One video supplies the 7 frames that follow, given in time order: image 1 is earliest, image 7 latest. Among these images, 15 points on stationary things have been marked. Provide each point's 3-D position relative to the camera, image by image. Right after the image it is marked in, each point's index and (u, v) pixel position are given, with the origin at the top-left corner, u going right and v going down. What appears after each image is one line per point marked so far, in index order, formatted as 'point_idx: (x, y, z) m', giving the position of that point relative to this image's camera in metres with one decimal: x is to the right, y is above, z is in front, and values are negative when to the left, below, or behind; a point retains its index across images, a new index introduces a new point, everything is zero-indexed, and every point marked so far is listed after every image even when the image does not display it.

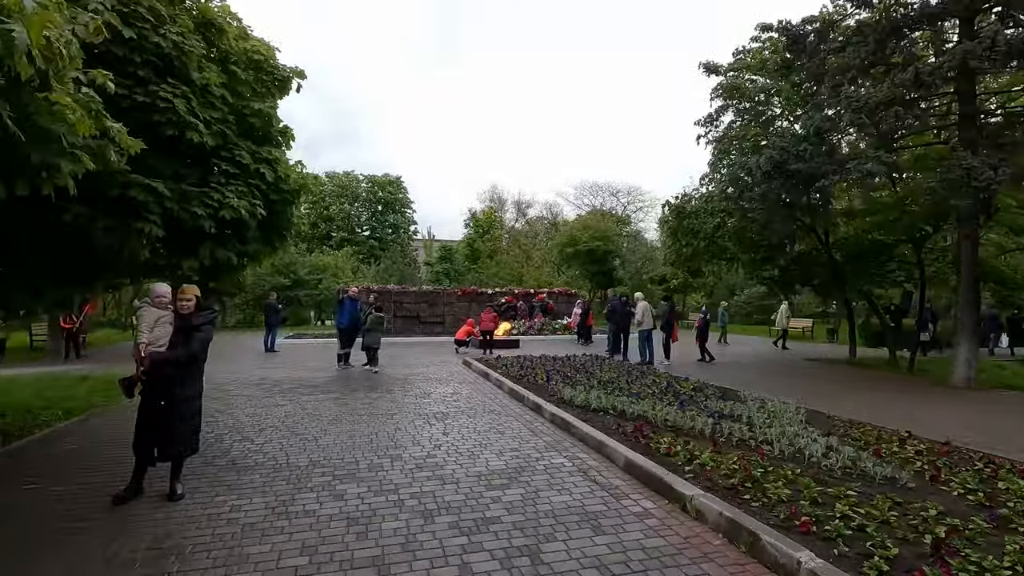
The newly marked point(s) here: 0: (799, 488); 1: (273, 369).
0: (+2.4, -1.7, +4.5) m
1: (-6.0, -2.0, +13.5) m
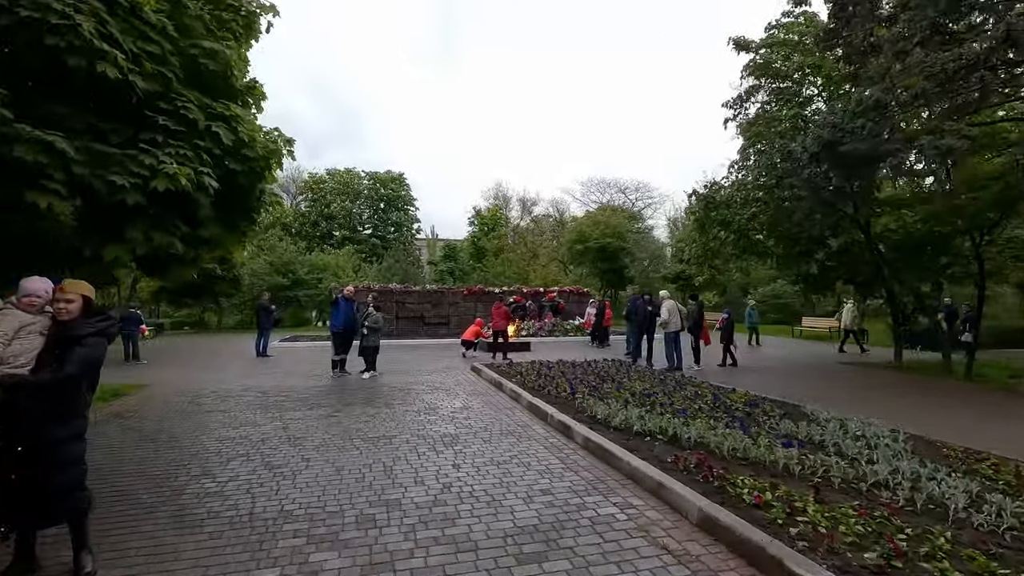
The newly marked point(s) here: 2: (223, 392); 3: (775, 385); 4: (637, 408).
0: (+2.7, -1.6, +3.1) m
1: (-5.7, -2.0, +12.2) m
2: (-5.5, -2.0, +10.1) m
3: (+6.7, -2.4, +14.0) m
4: (+1.7, -1.6, +7.1) m
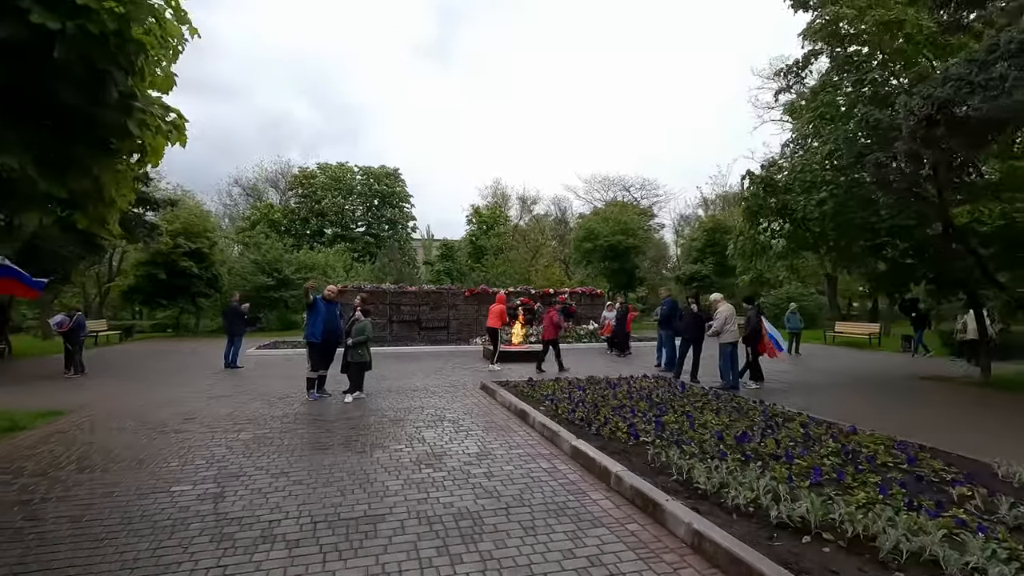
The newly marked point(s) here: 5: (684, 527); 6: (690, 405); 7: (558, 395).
0: (+3.1, -1.6, +0.7) m
1: (-5.3, -2.0, +9.7) m
2: (-5.1, -1.9, +7.6) m
3: (+7.1, -2.4, +11.6) m
4: (+2.1, -1.6, +4.7) m
5: (+1.2, -1.7, +3.9) m
6: (+2.6, -1.7, +7.8) m
7: (+0.7, -1.7, +8.5) m
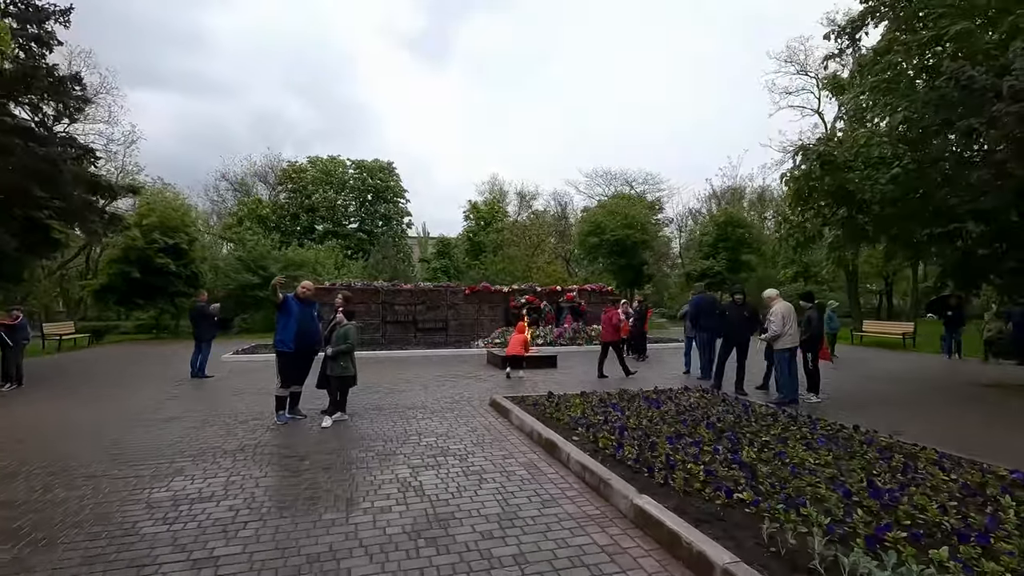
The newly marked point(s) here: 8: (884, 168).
0: (+3.5, -1.6, -1.0) m
1: (-5.1, -2.0, +7.9) m
2: (-4.8, -1.9, +5.8) m
3: (+7.3, -2.3, +9.9) m
4: (+2.4, -1.5, +3.0) m
5: (+1.5, -1.7, +2.1) m
6: (+2.9, -1.6, +6.0) m
7: (+1.0, -1.6, +6.7) m
8: (+6.9, +2.3, +9.9) m
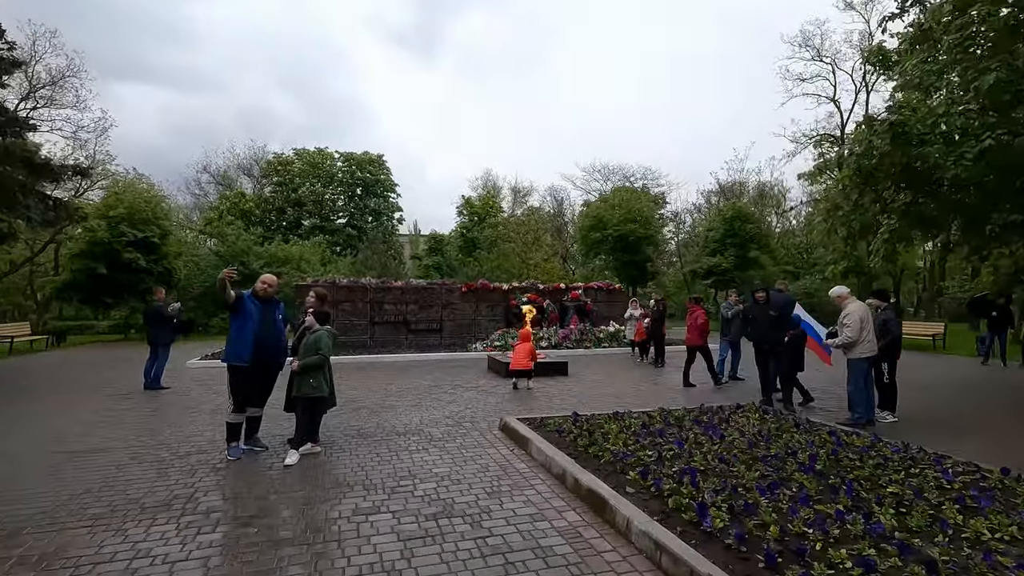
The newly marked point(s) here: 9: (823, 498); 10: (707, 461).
0: (+3.8, -1.5, -2.6) m
1: (-4.8, -1.9, +6.1) m
2: (-4.5, -1.8, +4.1) m
3: (+7.5, -2.3, +8.4) m
4: (+2.7, -1.5, +1.4) m
5: (+1.9, -1.6, +0.5) m
6: (+3.1, -1.6, +4.4) m
7: (+1.2, -1.6, +5.1) m
8: (+7.1, +2.3, +8.4) m
9: (+2.4, -1.6, +4.1) m
10: (+1.8, -1.6, +4.9) m
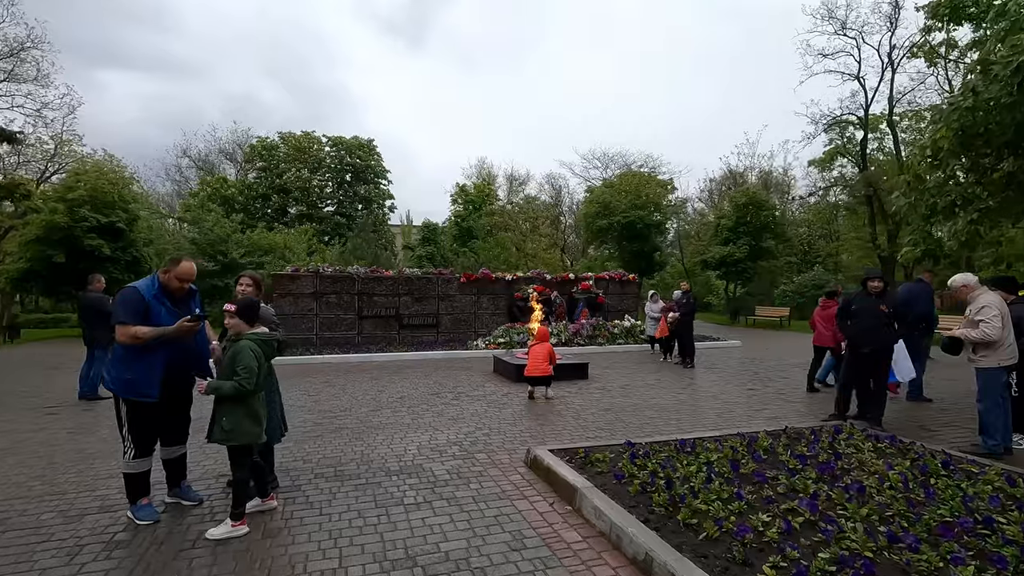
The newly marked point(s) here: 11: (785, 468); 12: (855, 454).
0: (+4.3, -1.5, -4.4) m
1: (-4.5, -1.8, +4.3) m
2: (-4.2, -1.8, +2.2) m
3: (+7.8, -2.1, +6.7) m
4: (+3.1, -1.4, -0.4) m
5: (+2.2, -1.6, -1.3) m
6: (+3.4, -1.5, +2.6) m
7: (+1.6, -1.5, +3.3) m
8: (+7.3, +2.5, +6.6) m
9: (+2.7, -1.5, +2.3) m
10: (+2.1, -1.5, +3.2) m
11: (+2.3, -1.5, +4.5) m
12: (+3.1, -1.5, +4.9) m
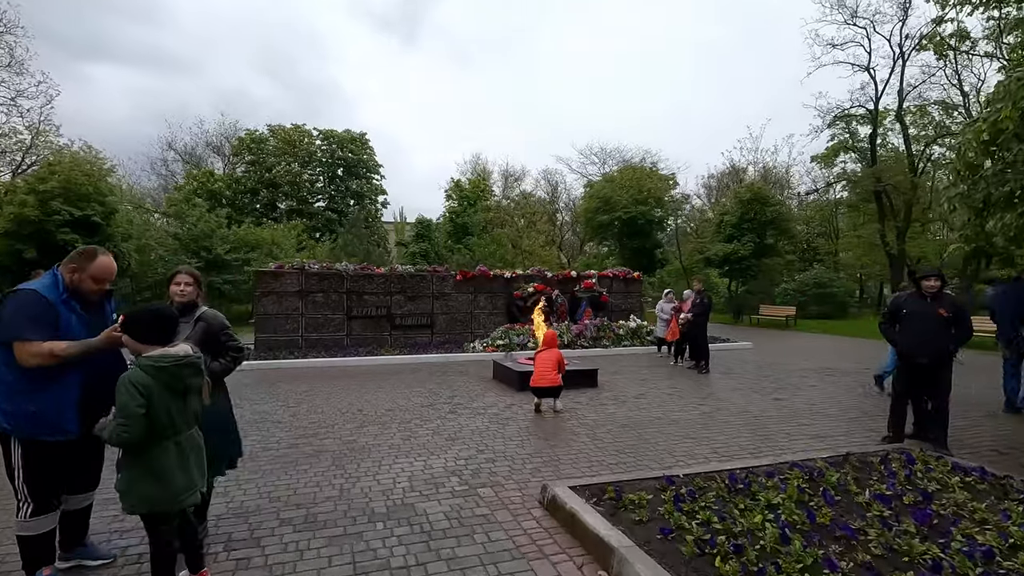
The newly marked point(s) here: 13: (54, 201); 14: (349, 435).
0: (+4.5, -1.6, -5.2) m
1: (-4.4, -1.8, +3.3) m
2: (-4.1, -1.8, +1.3) m
3: (+7.9, -2.1, +5.9) m
4: (+3.2, -1.5, -1.3) m
5: (+2.4, -1.6, -2.2) m
6: (+3.6, -1.5, +1.7) m
7: (+1.7, -1.5, +2.4) m
8: (+7.4, +2.4, +5.7) m
9: (+2.9, -1.5, +1.4) m
10: (+2.2, -1.5, +2.2) m
11: (+2.4, -1.5, +3.6) m
12: (+3.2, -1.5, +4.0) m
13: (-16.7, +3.2, +19.4) m
14: (-1.9, -1.7, +6.2) m
